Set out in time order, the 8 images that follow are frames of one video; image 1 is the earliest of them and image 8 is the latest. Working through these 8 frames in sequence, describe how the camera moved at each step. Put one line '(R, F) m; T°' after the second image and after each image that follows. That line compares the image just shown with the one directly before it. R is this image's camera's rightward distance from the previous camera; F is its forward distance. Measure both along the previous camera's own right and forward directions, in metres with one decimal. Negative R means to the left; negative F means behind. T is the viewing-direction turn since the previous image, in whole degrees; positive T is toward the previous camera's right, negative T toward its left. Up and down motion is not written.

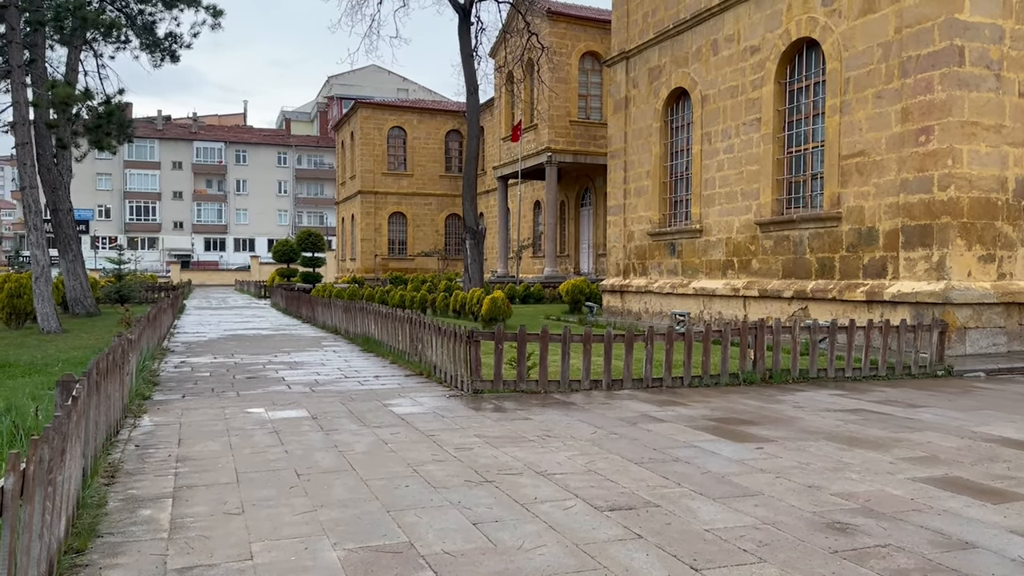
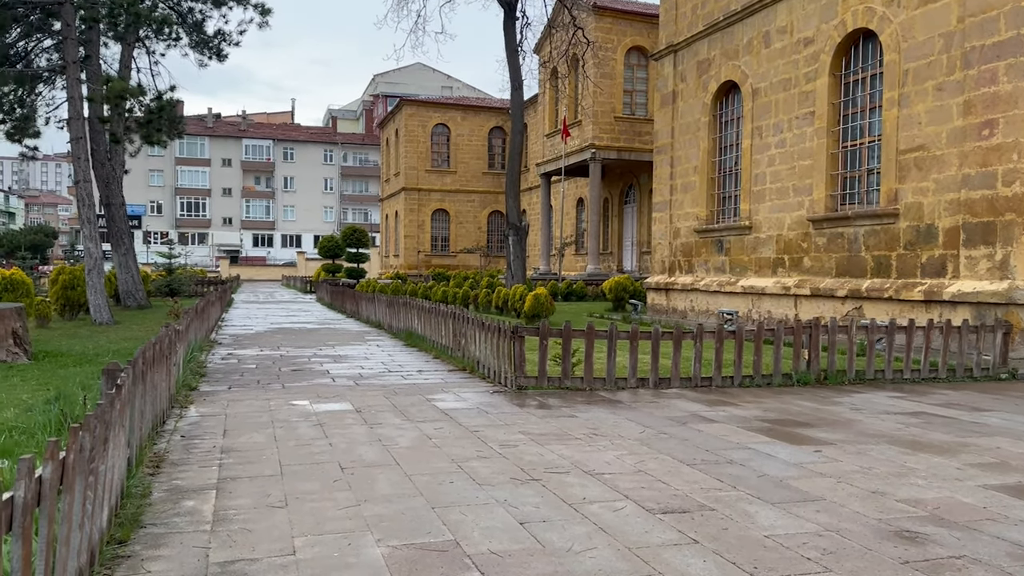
(0.0, +0.1) m; -3°
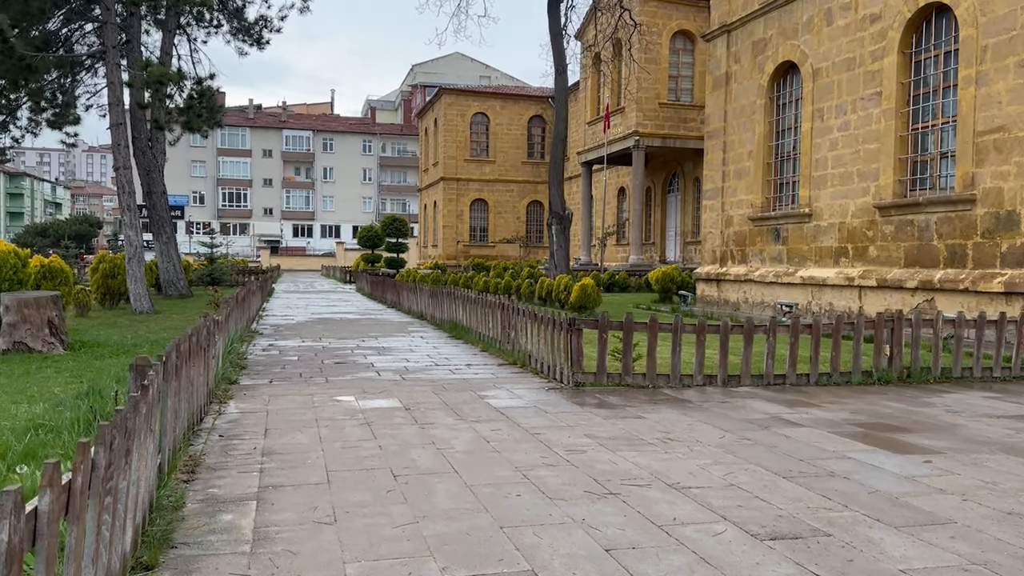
(-0.2, +0.5) m; -3°
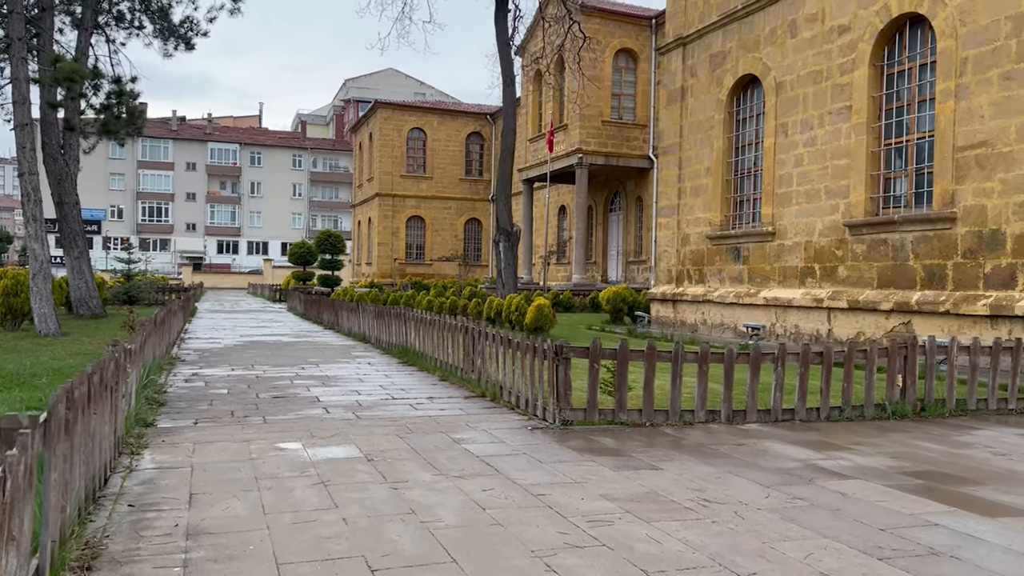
(-0.3, +1.0) m; +5°
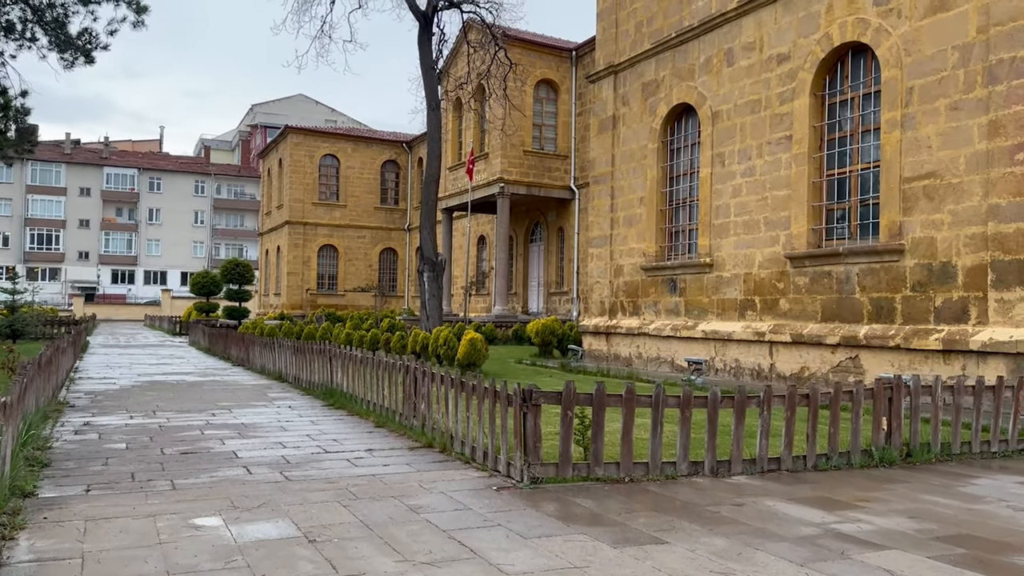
(-0.3, +0.8) m; +6°
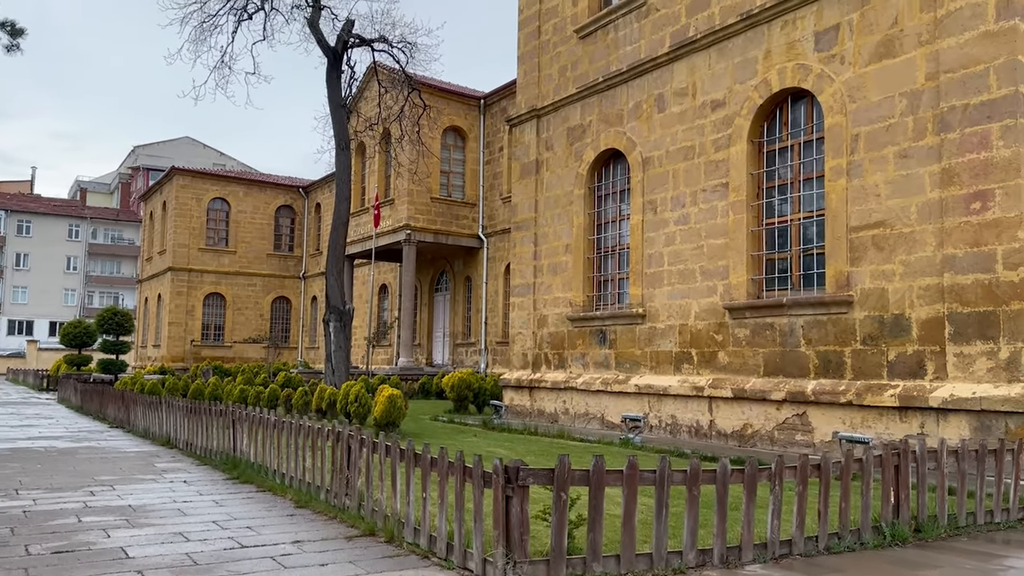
(-0.5, +1.0) m; +7°
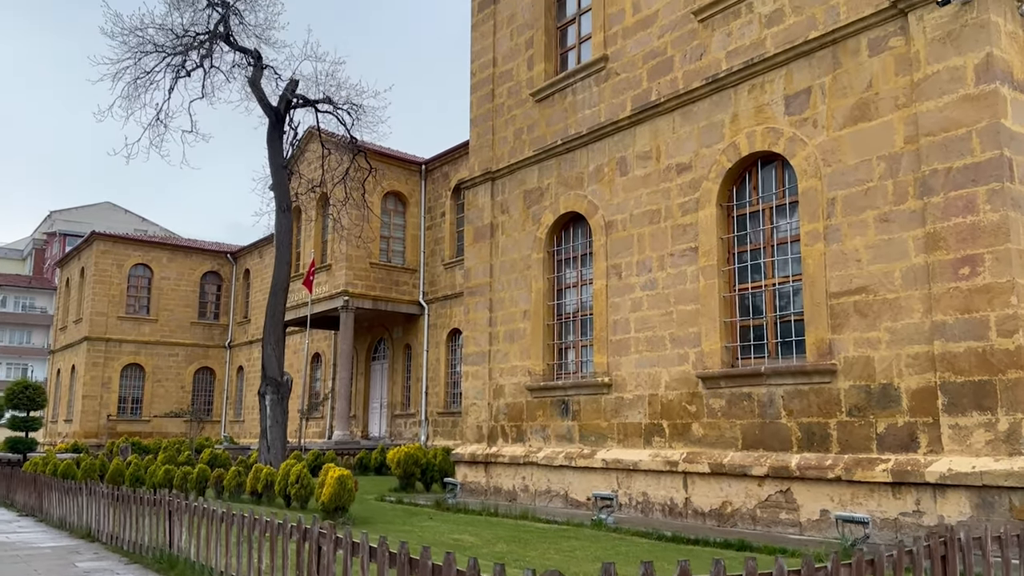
(-0.4, +0.7) m; +5°
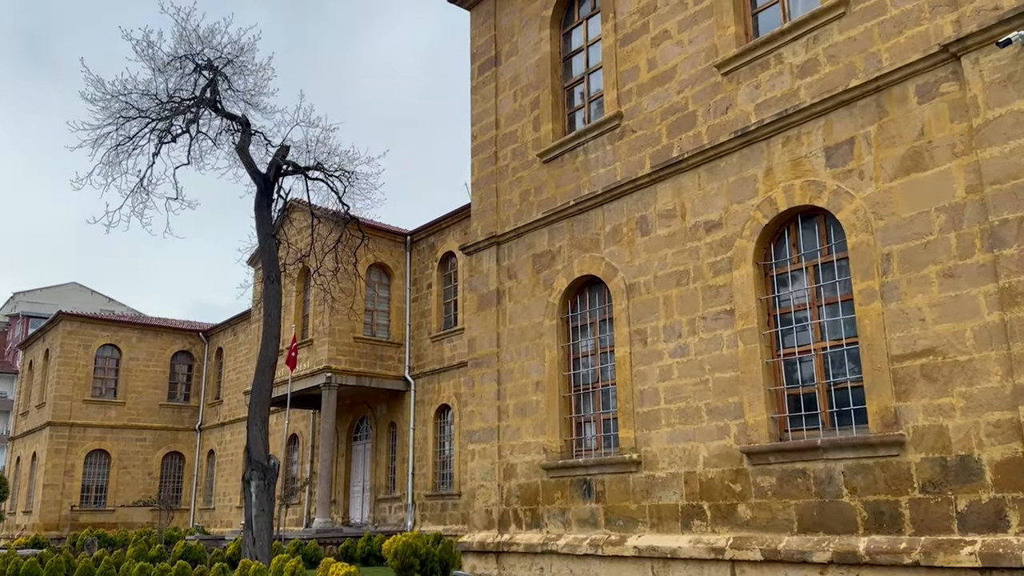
(-0.6, +0.9) m; +2°
